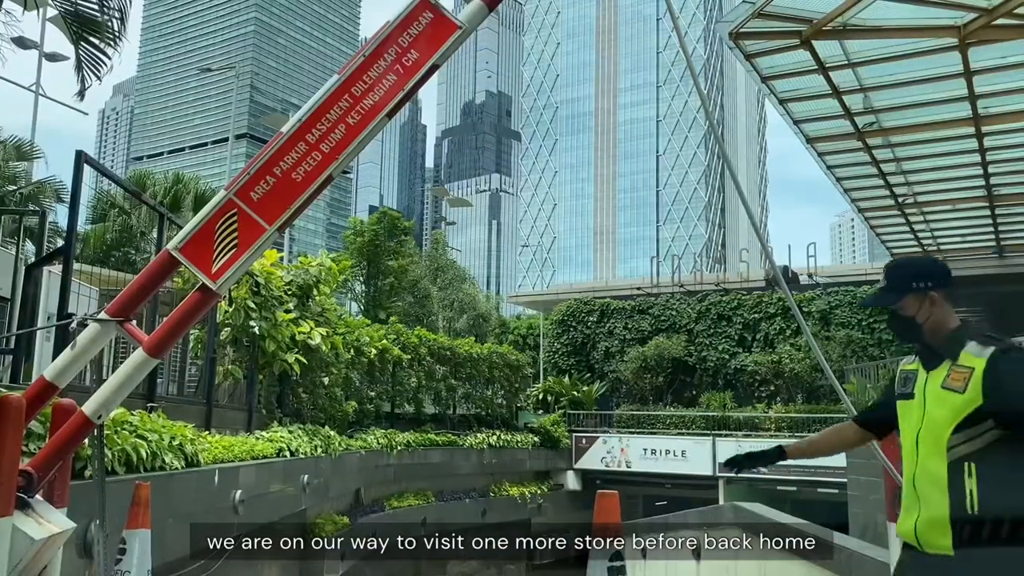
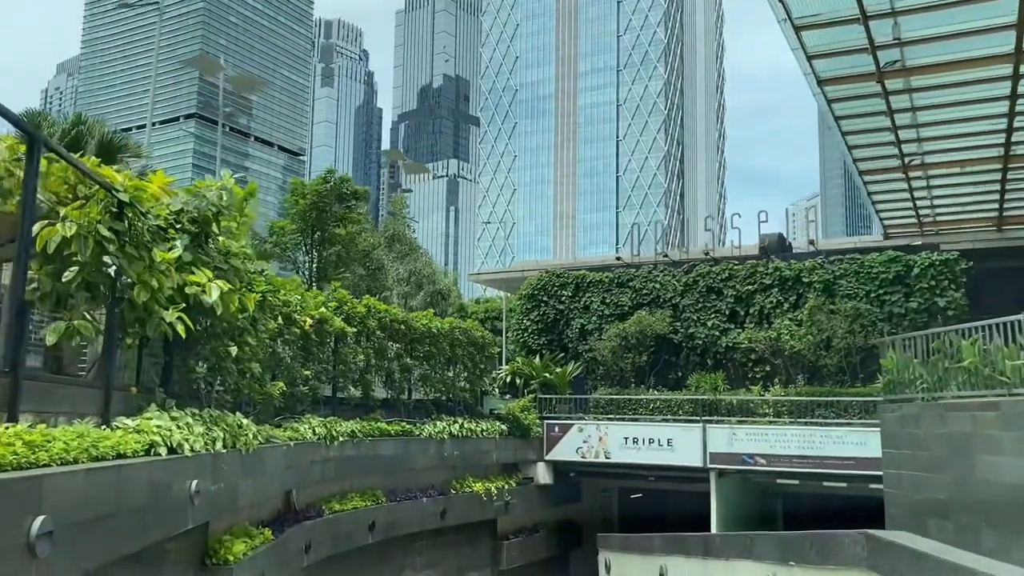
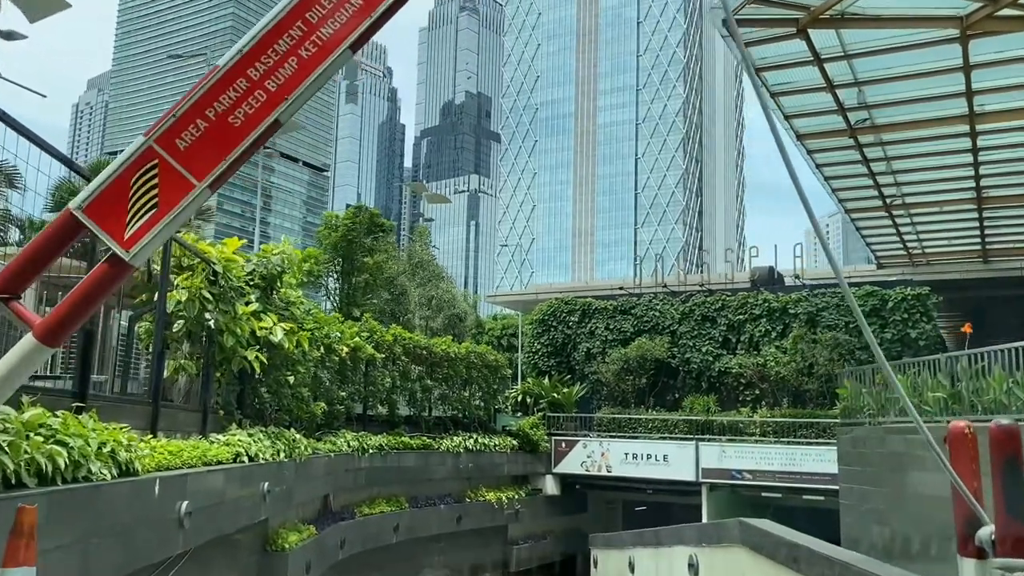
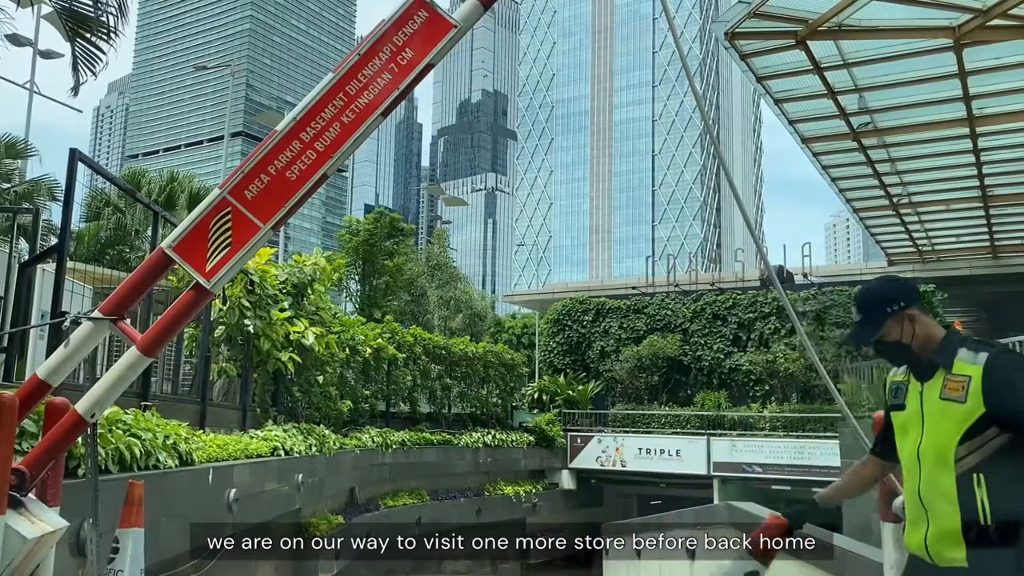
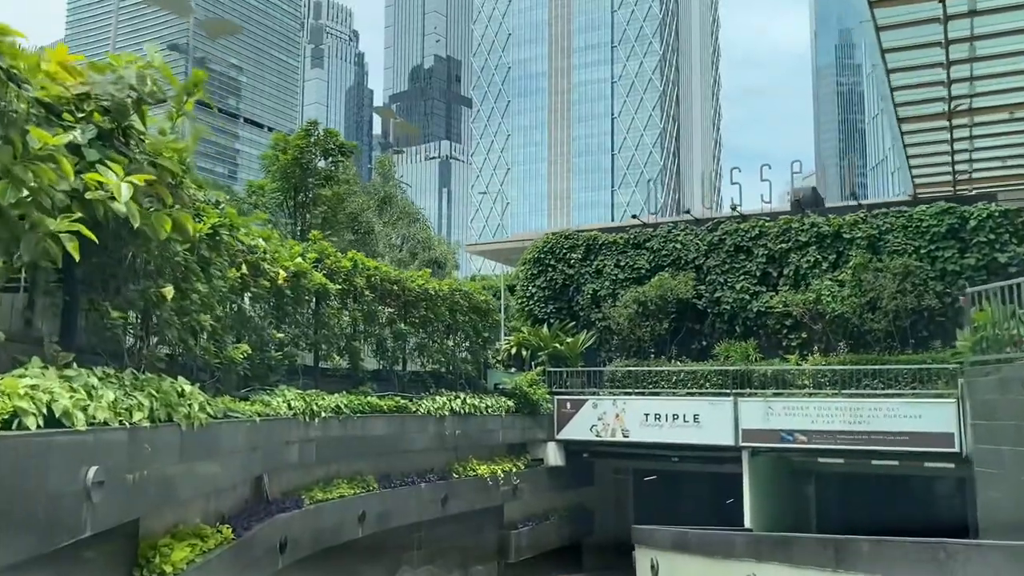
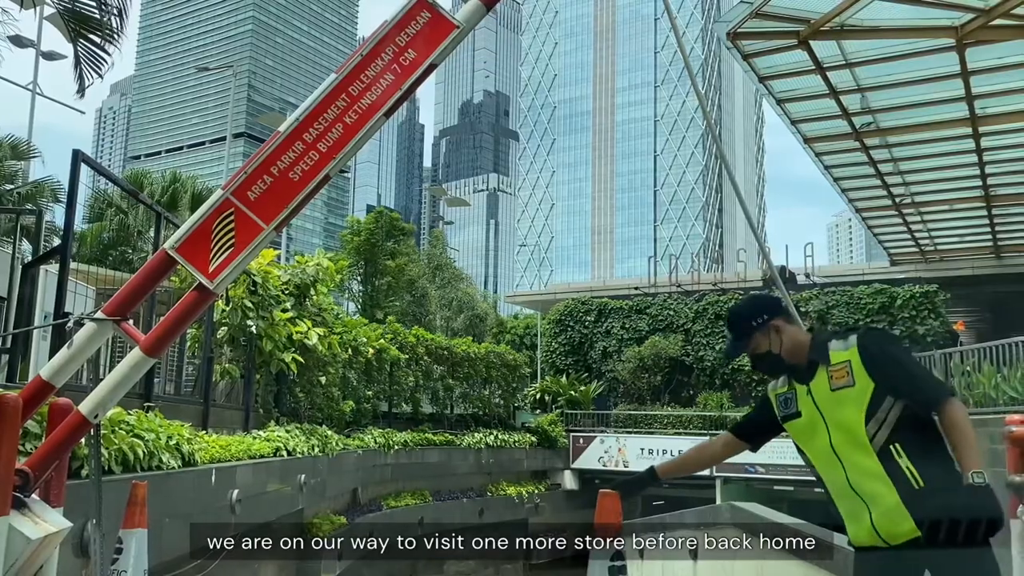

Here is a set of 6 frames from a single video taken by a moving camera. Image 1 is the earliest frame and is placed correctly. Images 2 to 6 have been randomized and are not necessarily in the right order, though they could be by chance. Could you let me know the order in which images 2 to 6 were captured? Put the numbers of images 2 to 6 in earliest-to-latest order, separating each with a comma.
6, 4, 3, 2, 5
